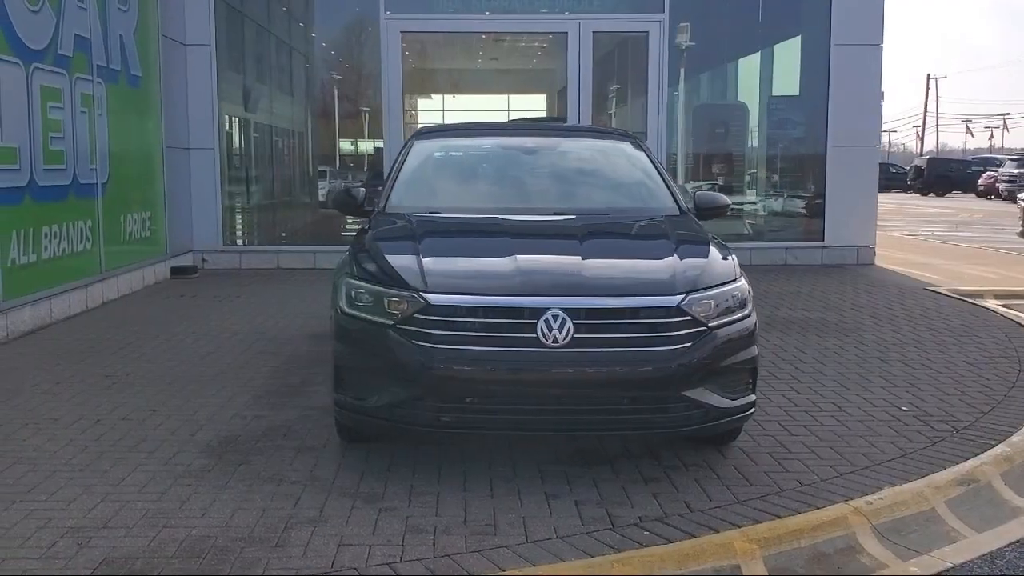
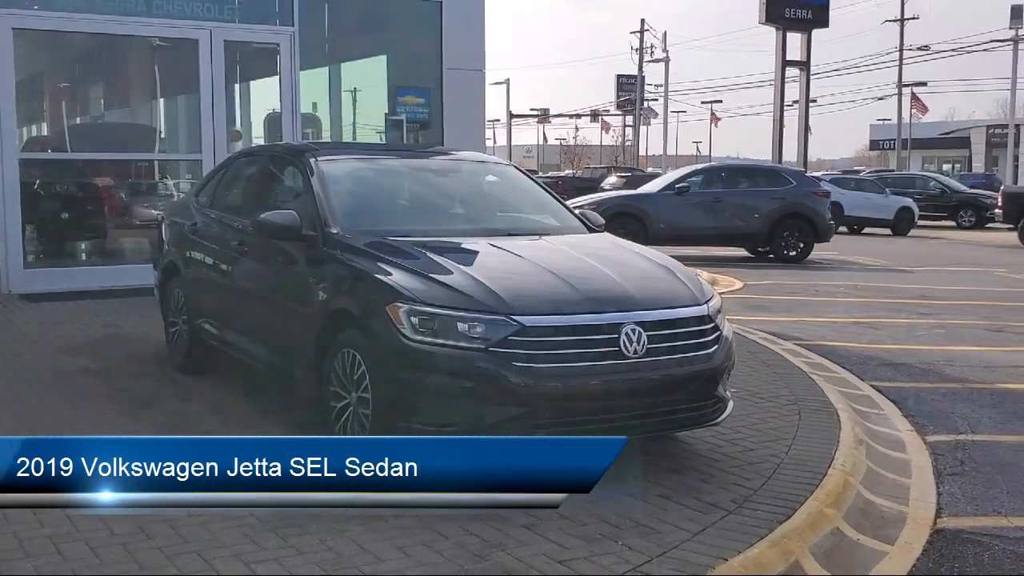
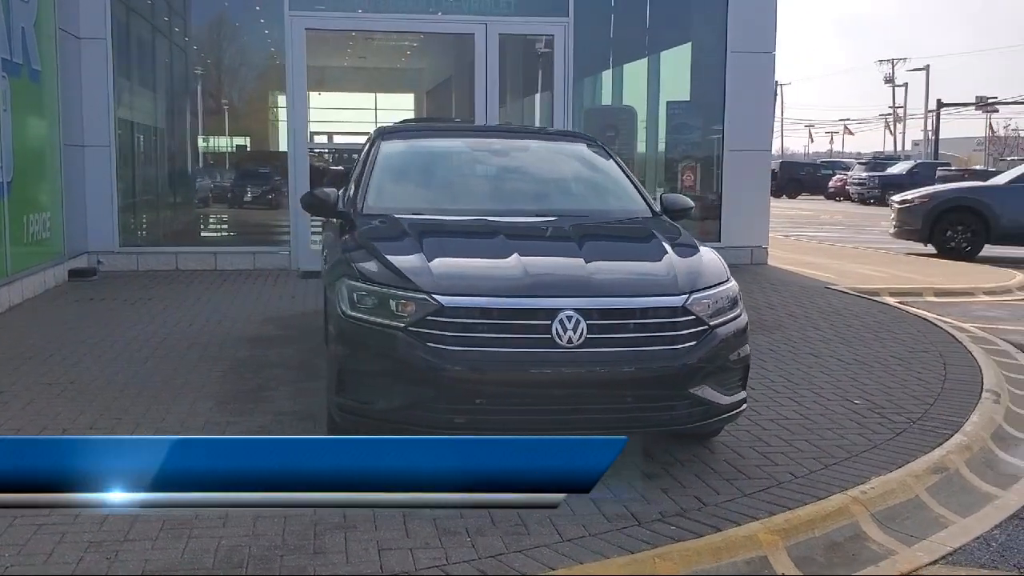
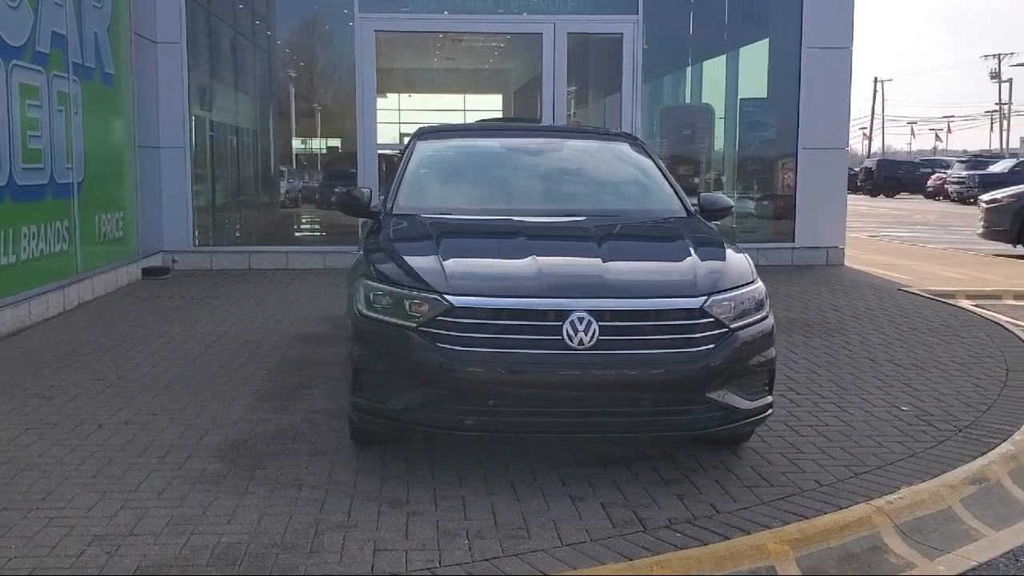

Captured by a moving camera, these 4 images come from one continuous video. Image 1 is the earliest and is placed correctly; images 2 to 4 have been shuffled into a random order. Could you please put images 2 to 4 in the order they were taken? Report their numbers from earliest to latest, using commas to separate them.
4, 3, 2
